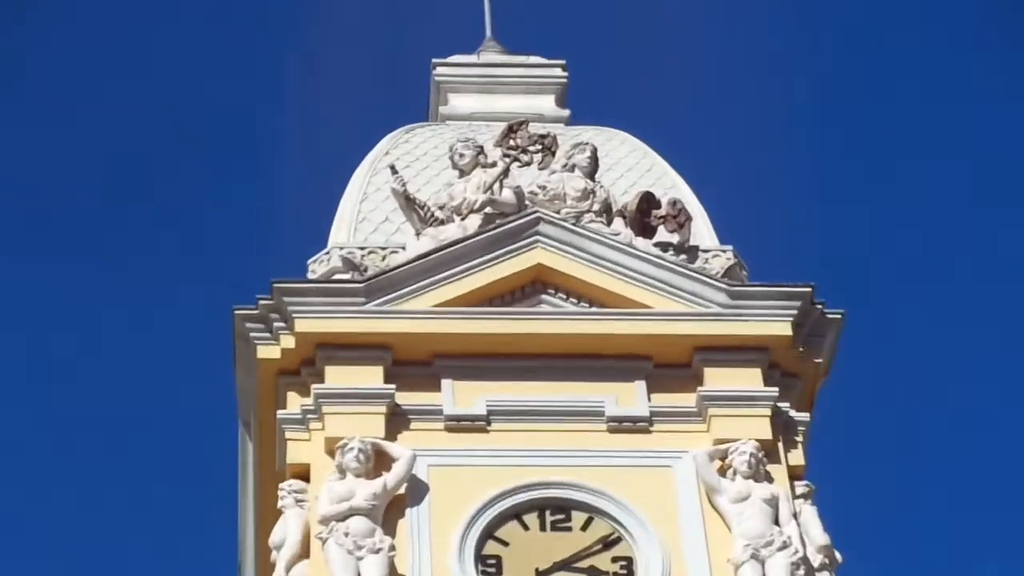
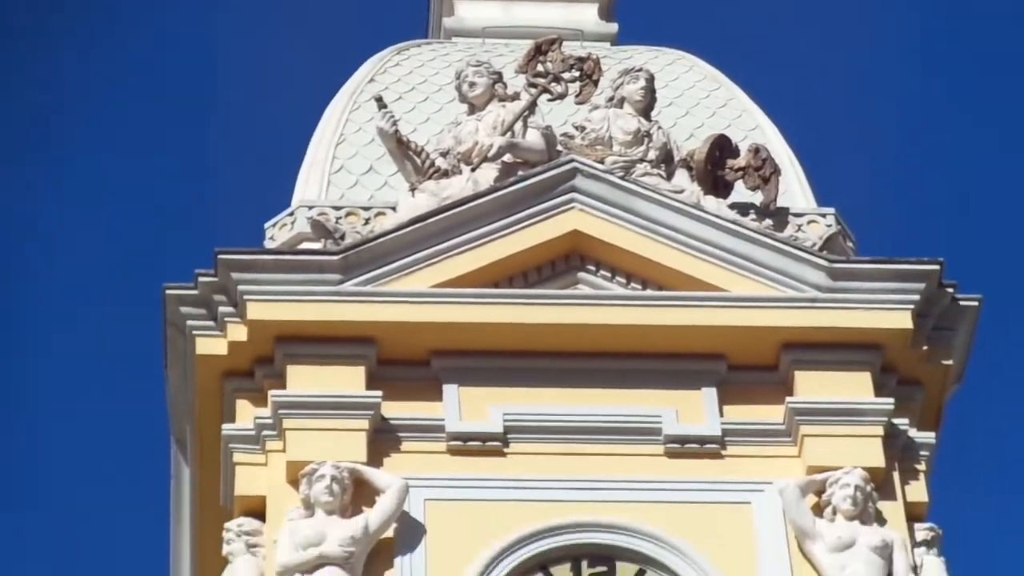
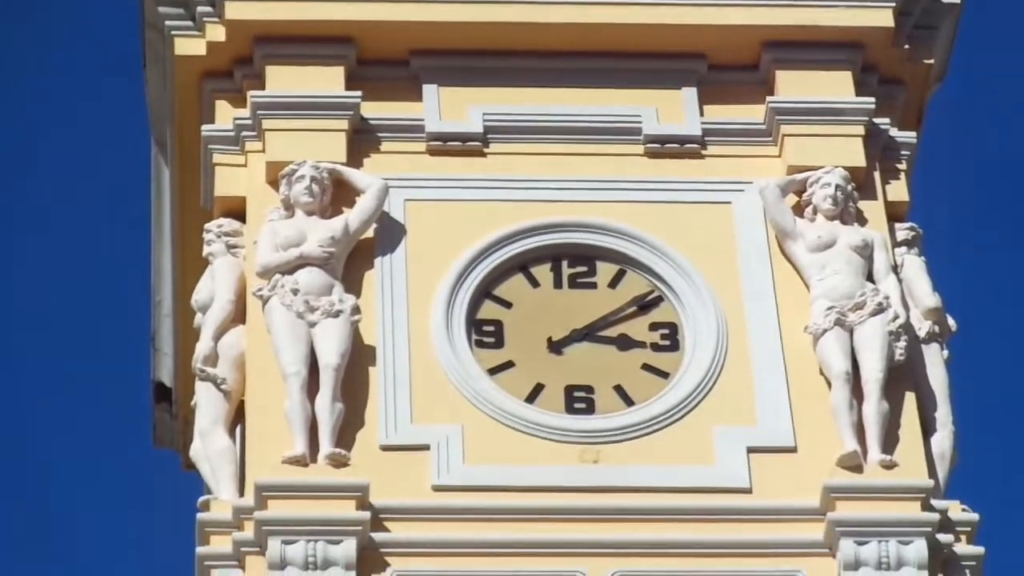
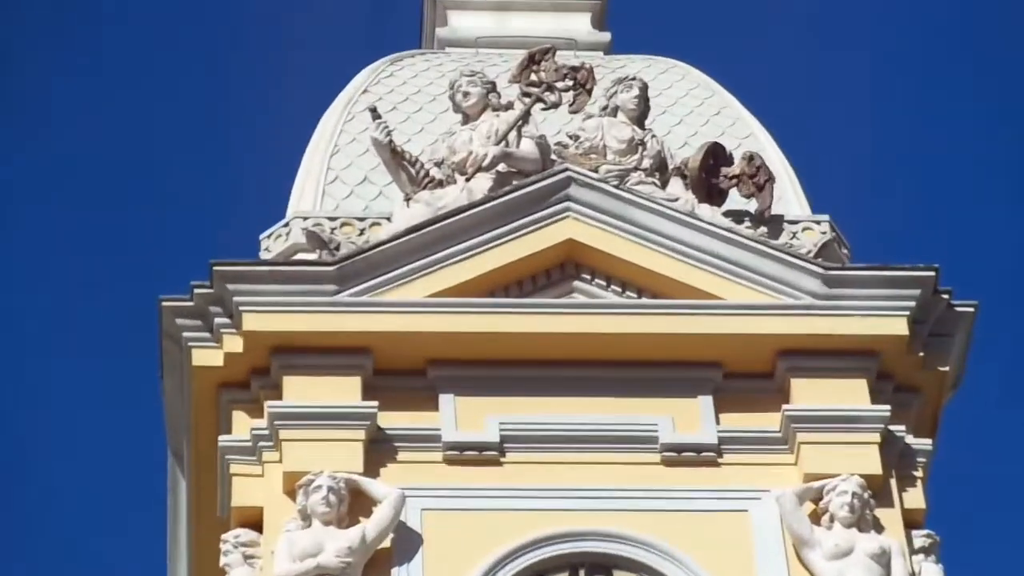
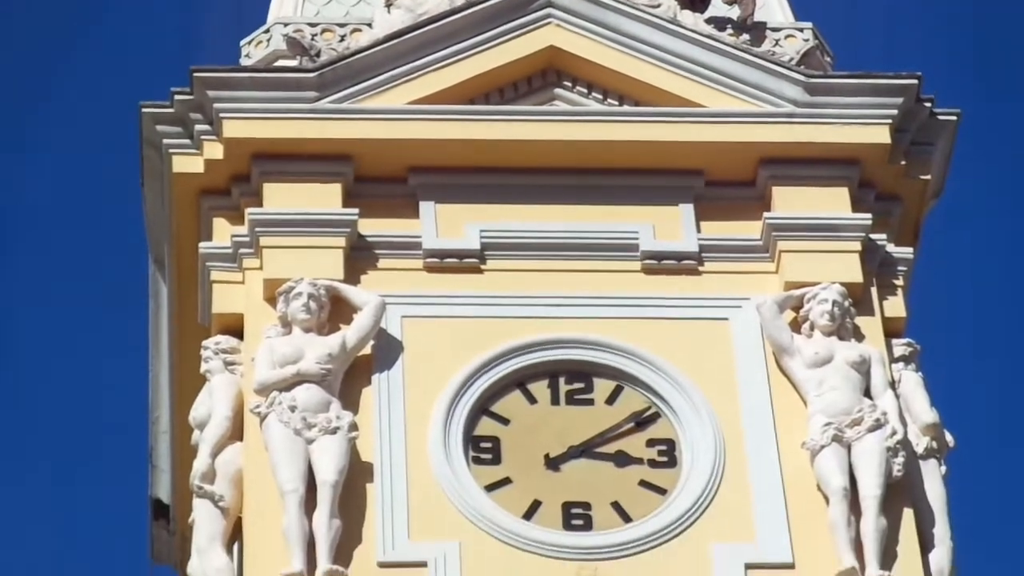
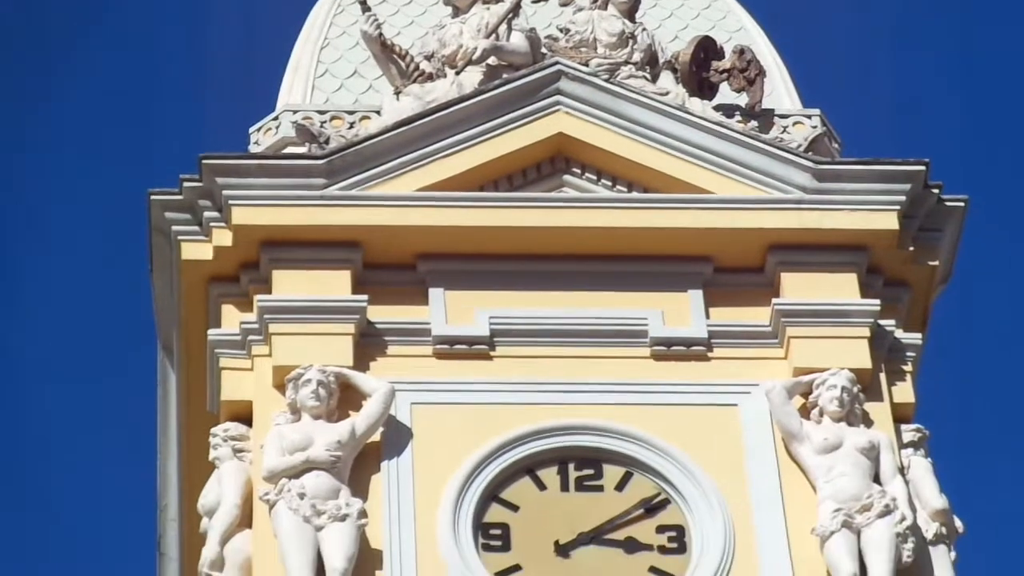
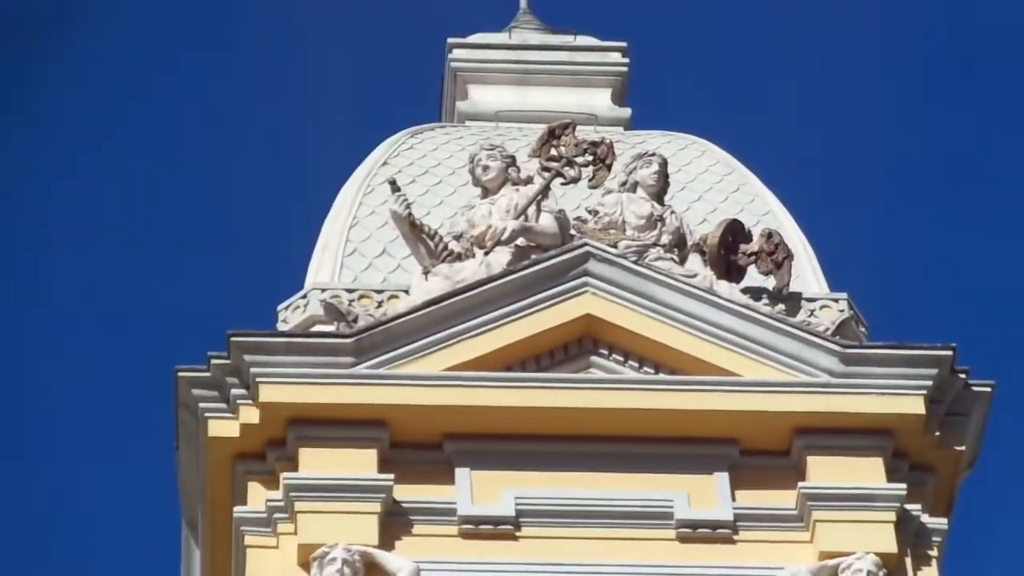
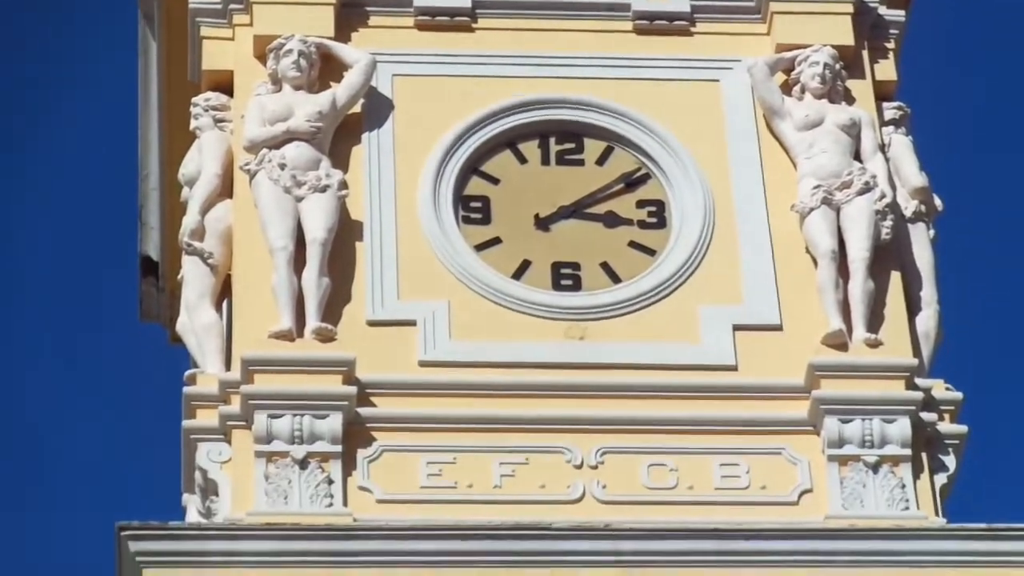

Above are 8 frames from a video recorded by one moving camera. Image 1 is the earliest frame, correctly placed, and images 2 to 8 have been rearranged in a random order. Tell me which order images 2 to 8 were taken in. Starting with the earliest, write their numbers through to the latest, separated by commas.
4, 7, 2, 6, 5, 3, 8
